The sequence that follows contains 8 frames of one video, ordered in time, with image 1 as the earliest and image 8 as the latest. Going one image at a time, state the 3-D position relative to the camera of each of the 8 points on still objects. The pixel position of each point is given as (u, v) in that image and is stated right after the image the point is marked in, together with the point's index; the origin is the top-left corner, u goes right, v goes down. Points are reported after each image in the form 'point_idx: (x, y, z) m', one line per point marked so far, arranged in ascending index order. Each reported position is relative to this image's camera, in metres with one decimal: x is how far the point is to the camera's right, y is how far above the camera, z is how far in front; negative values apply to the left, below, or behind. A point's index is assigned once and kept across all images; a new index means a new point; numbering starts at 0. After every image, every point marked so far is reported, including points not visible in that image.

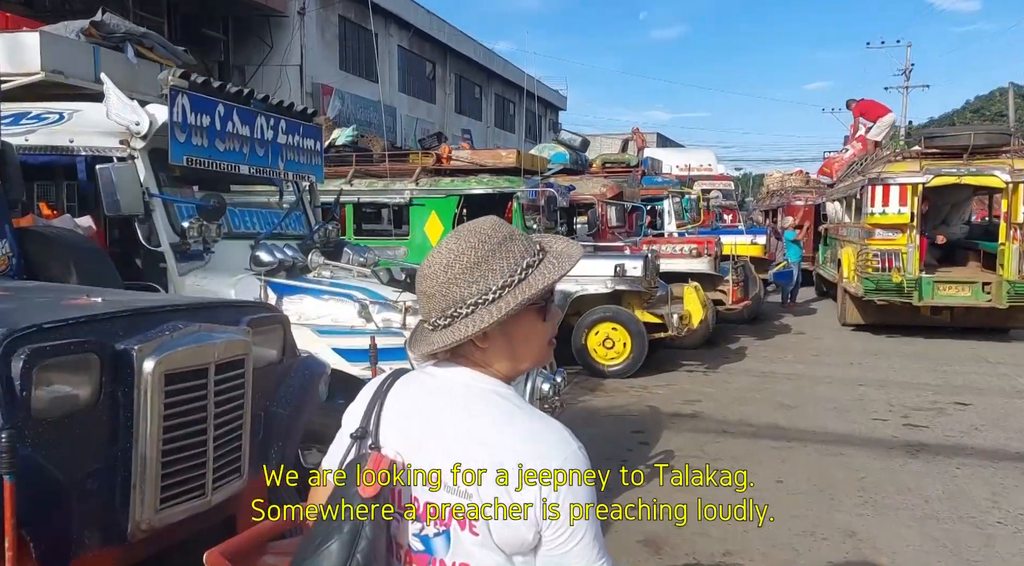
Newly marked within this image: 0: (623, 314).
0: (+1.1, -0.3, +9.1) m
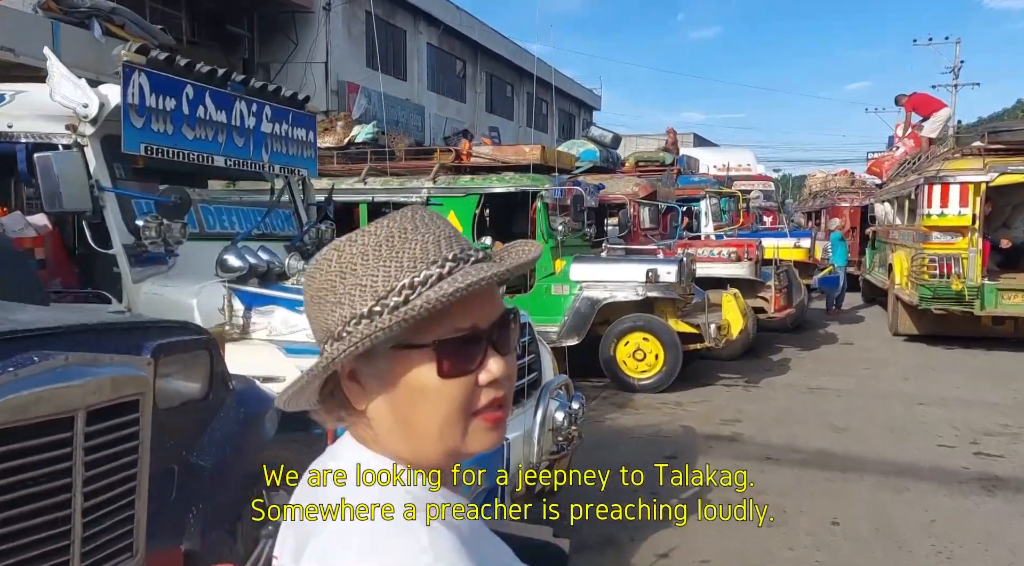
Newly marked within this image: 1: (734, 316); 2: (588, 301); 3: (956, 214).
0: (+1.3, -0.4, +8.4) m
1: (+2.2, -0.3, +8.8) m
2: (+0.7, -0.2, +8.6) m
3: (+5.5, +0.9, +11.0) m
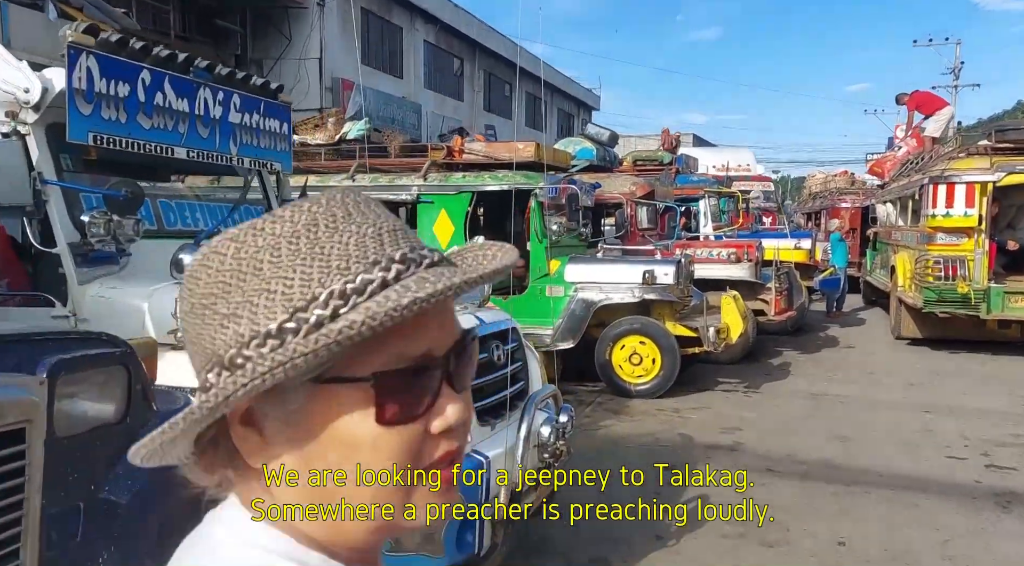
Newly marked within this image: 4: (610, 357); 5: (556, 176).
0: (+1.3, -0.4, +8.1) m
1: (+2.1, -0.3, +8.5) m
2: (+0.7, -0.2, +8.3) m
3: (+5.4, +0.8, +10.7) m
4: (+0.9, -0.7, +8.2) m
5: (+0.4, +1.0, +8.7) m
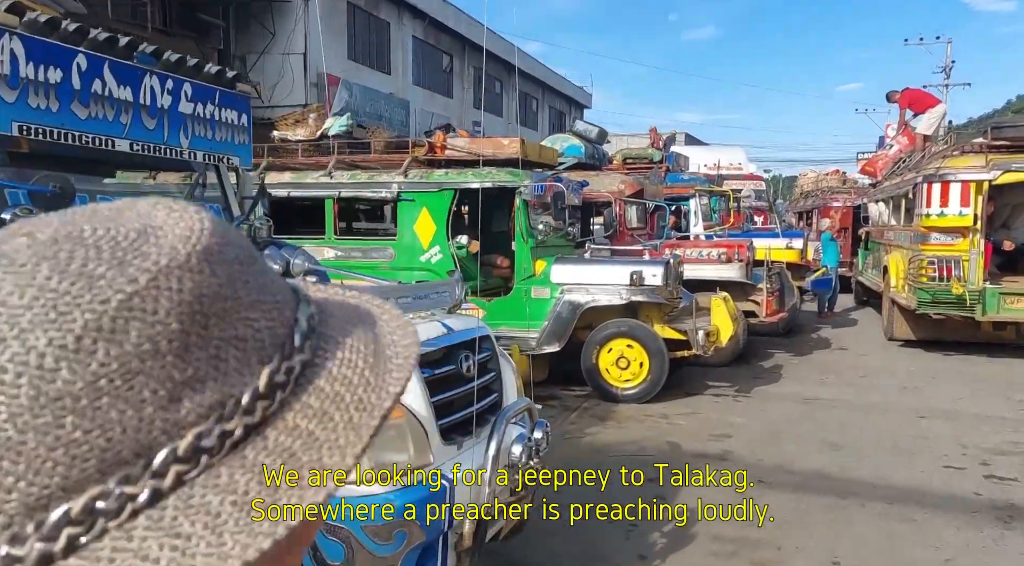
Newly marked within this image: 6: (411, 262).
0: (+1.1, -0.4, +7.8) m
1: (+1.9, -0.3, +8.3) m
2: (+0.5, -0.2, +8.1) m
3: (+5.2, +0.8, +10.5) m
4: (+0.8, -0.7, +8.0) m
5: (+0.3, +1.0, +8.4) m
6: (-0.9, +0.2, +8.3) m
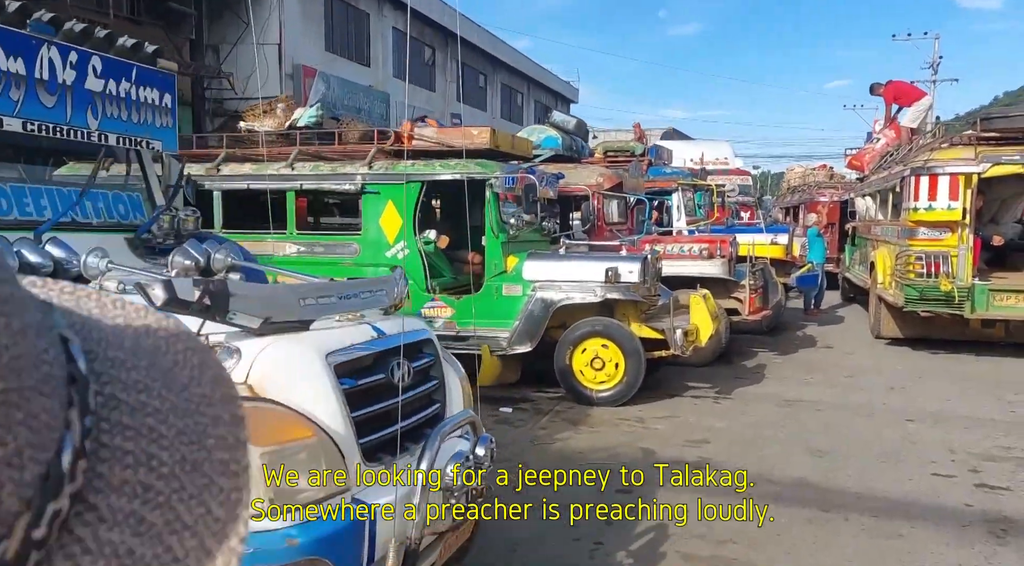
0: (+0.9, -0.4, +7.5) m
1: (+1.7, -0.3, +7.9) m
2: (+0.3, -0.2, +7.7) m
3: (+4.9, +0.9, +10.2) m
4: (+0.5, -0.7, +7.6) m
5: (0.0, +1.1, +8.0) m
6: (-1.2, +0.2, +7.9) m
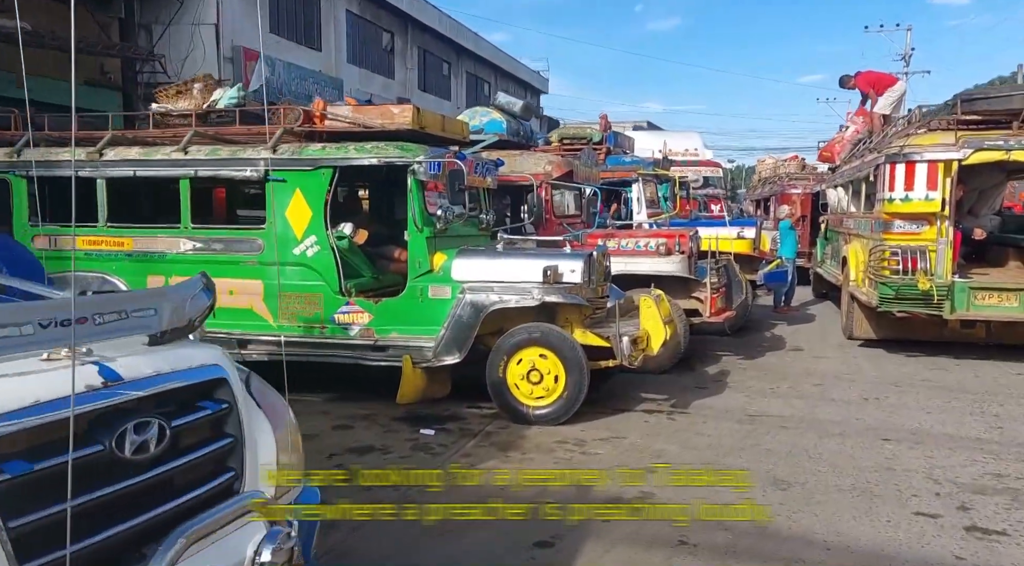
0: (+0.3, -0.4, +6.5) m
1: (+1.1, -0.3, +7.0) m
2: (-0.3, -0.2, +6.7) m
3: (+4.3, +0.9, +9.3) m
4: (-0.1, -0.7, +6.6) m
5: (-0.6, +1.1, +7.1) m
6: (-1.8, +0.2, +6.9) m
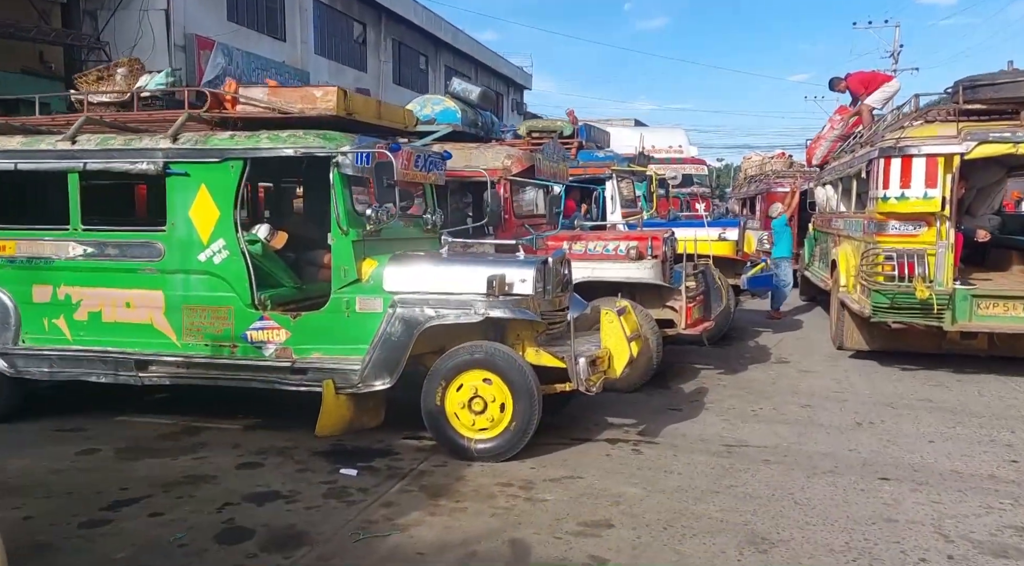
0: (-0.1, -0.5, +5.6) m
1: (+0.7, -0.4, +6.1) m
2: (-0.7, -0.3, +5.8) m
3: (+3.9, +0.8, +8.4) m
4: (-0.5, -0.8, +5.7) m
5: (-1.0, +1.0, +6.1) m
6: (-2.2, +0.1, +5.9) m
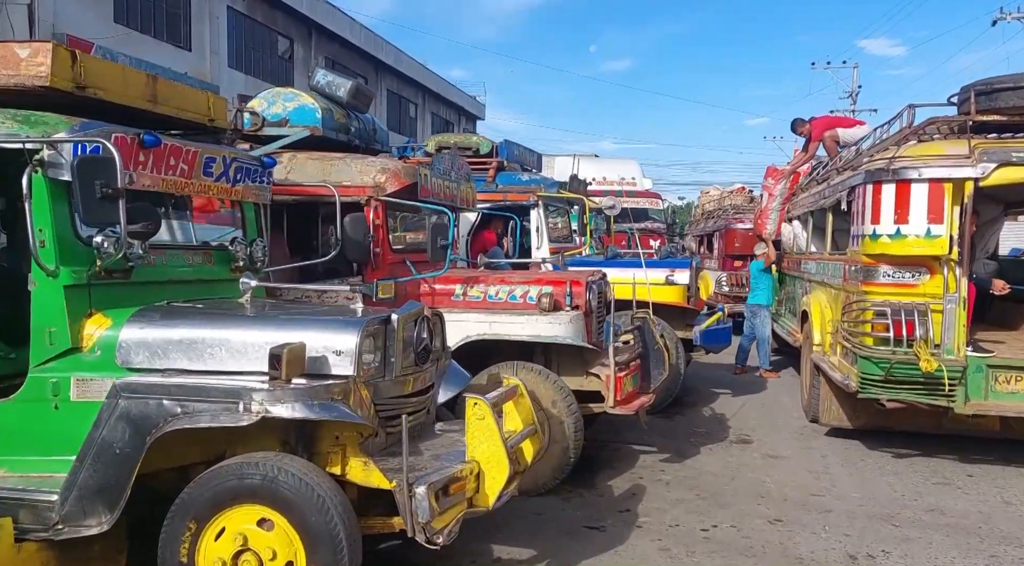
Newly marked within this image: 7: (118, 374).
0: (-0.9, -0.8, +3.4) m
1: (-0.1, -0.7, +3.9) m
2: (-1.5, -0.5, +3.6) m
3: (+3.0, +0.3, +6.4) m
4: (-1.2, -1.1, +3.5) m
5: (-1.8, +0.7, +3.9) m
6: (-2.9, -0.1, +3.7) m
7: (-1.6, -0.4, +3.6) m
